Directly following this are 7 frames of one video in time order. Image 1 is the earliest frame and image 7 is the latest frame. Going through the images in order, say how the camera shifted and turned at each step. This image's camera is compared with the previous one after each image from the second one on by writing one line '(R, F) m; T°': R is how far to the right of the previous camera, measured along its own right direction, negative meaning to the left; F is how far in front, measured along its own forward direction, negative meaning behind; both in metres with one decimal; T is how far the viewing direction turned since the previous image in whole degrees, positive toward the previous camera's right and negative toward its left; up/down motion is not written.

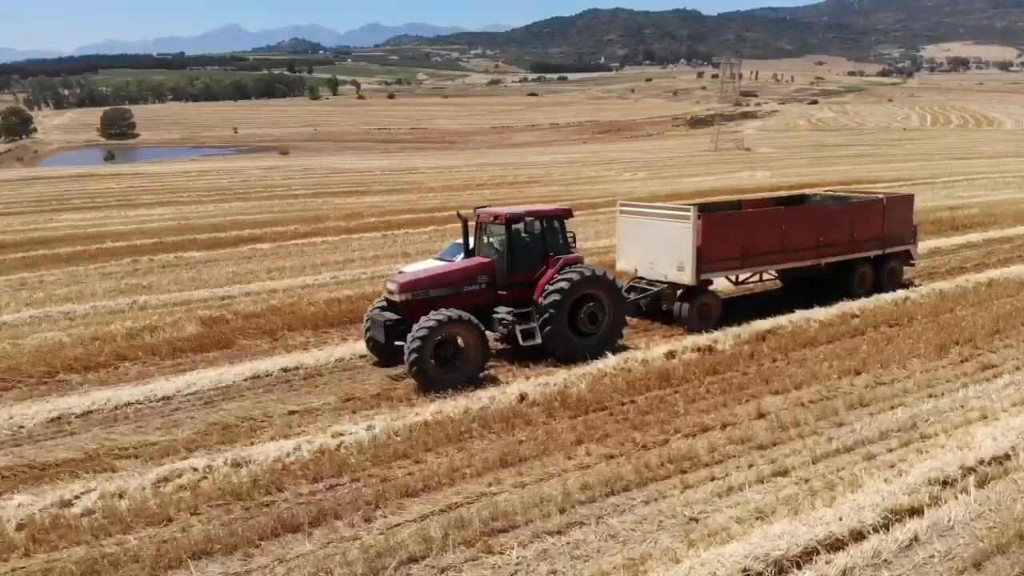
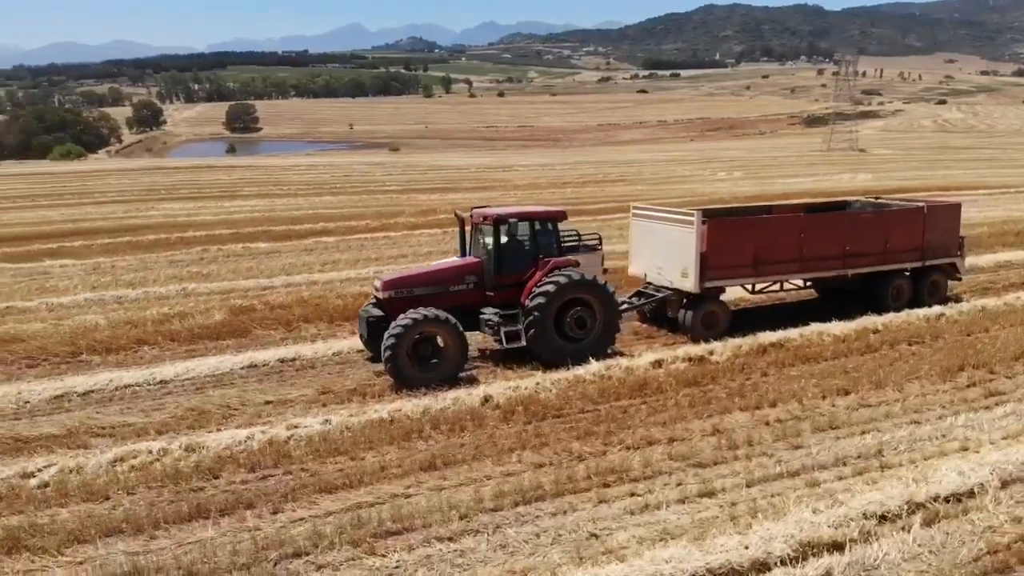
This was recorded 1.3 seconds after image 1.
(+1.6, +0.2) m; -8°
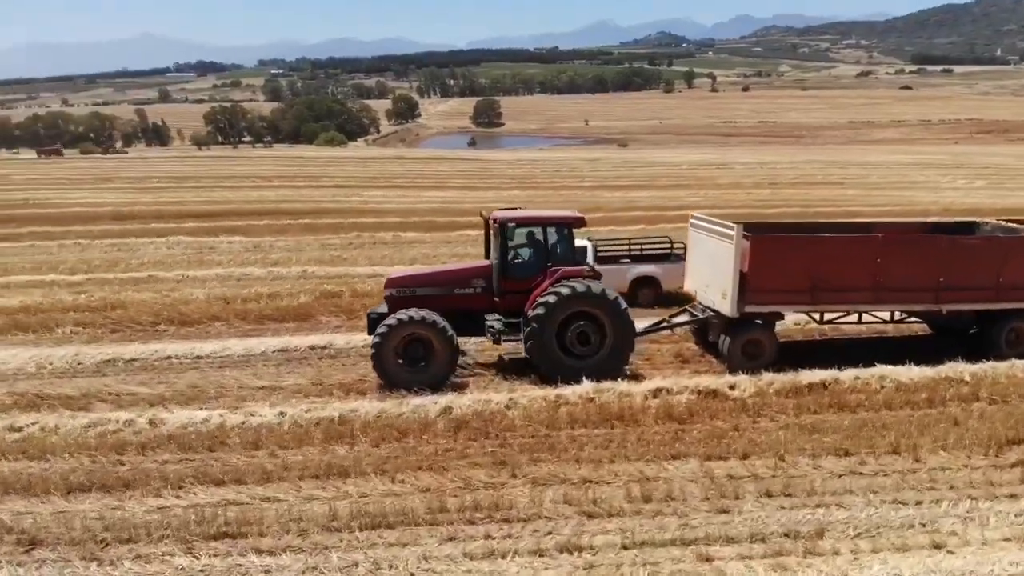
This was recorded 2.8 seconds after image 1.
(+2.8, +1.0) m; -17°
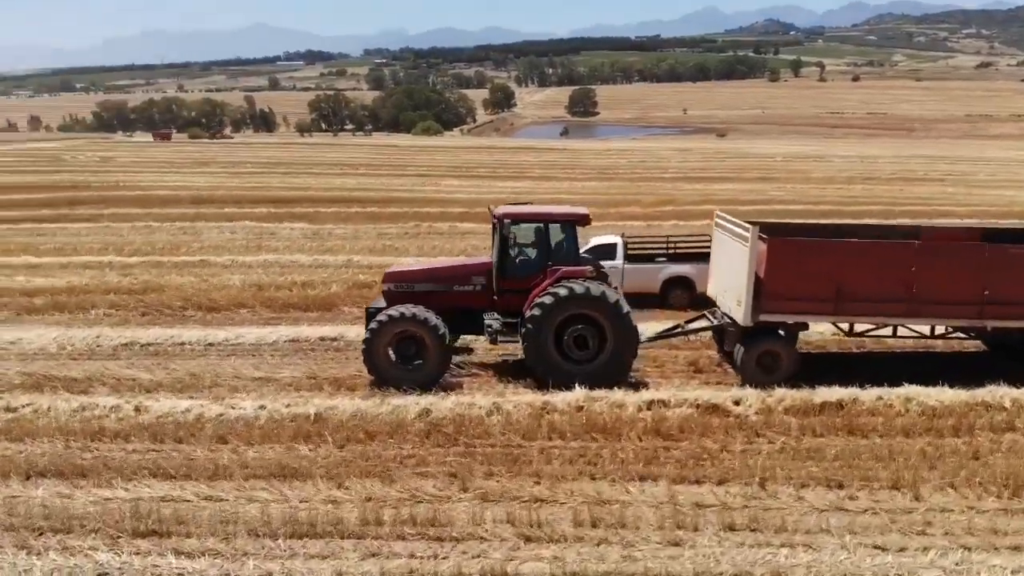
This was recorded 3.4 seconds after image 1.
(+1.1, +0.5) m; -7°
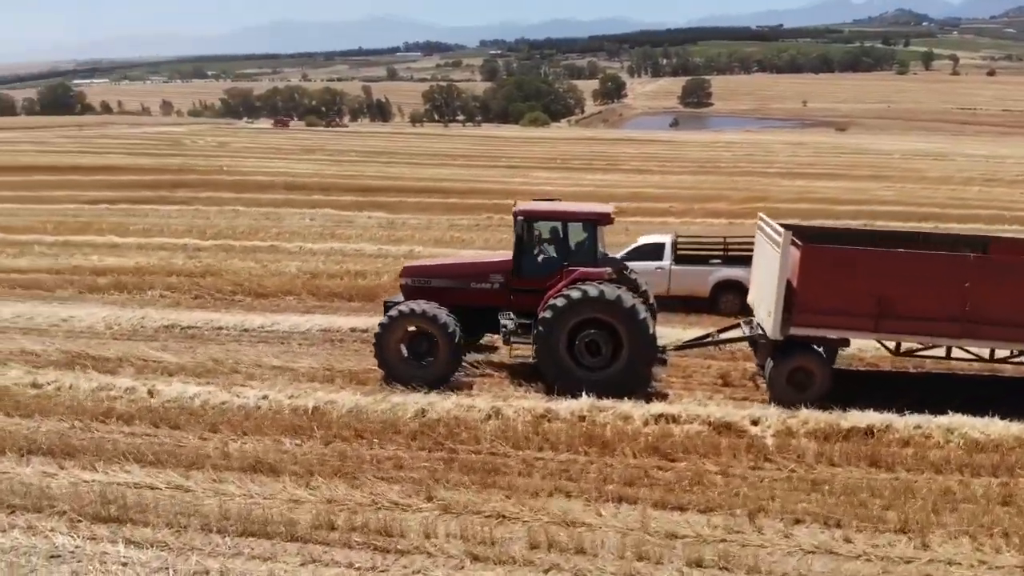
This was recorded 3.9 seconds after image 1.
(+1.0, +0.4) m; -8°
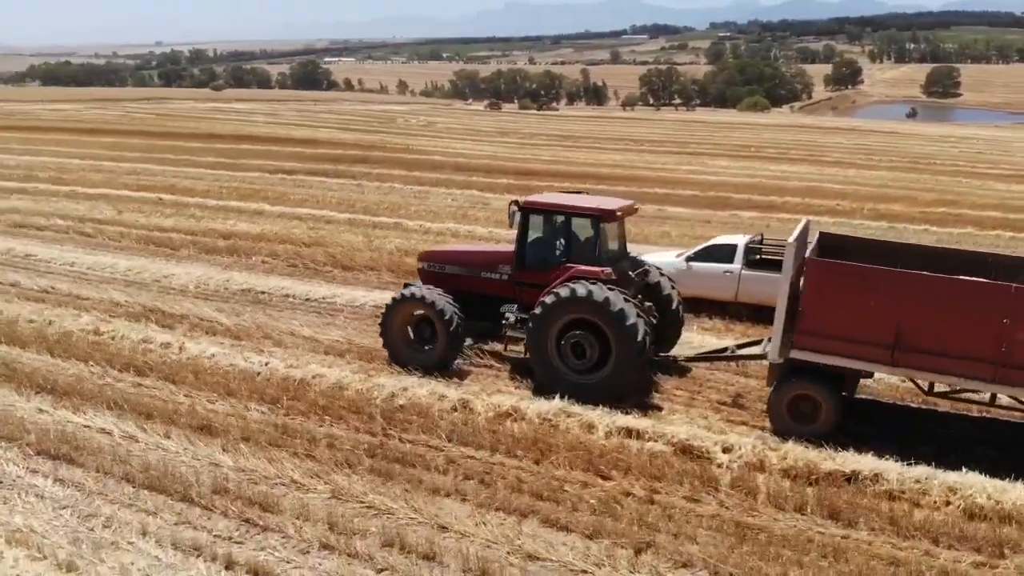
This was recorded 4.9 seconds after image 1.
(+2.3, +0.5) m; -15°
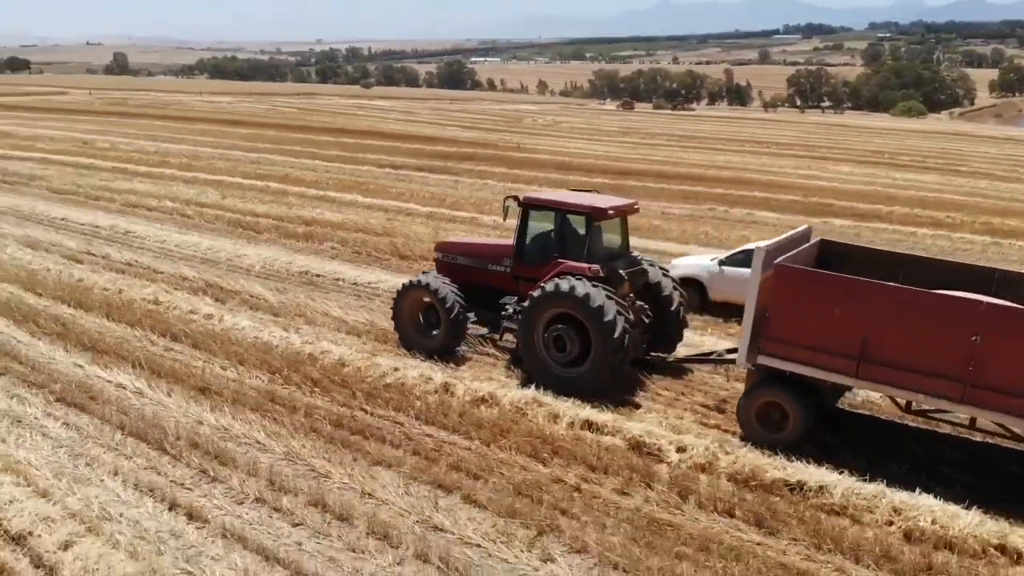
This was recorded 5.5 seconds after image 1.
(+1.6, -0.2) m; -10°
